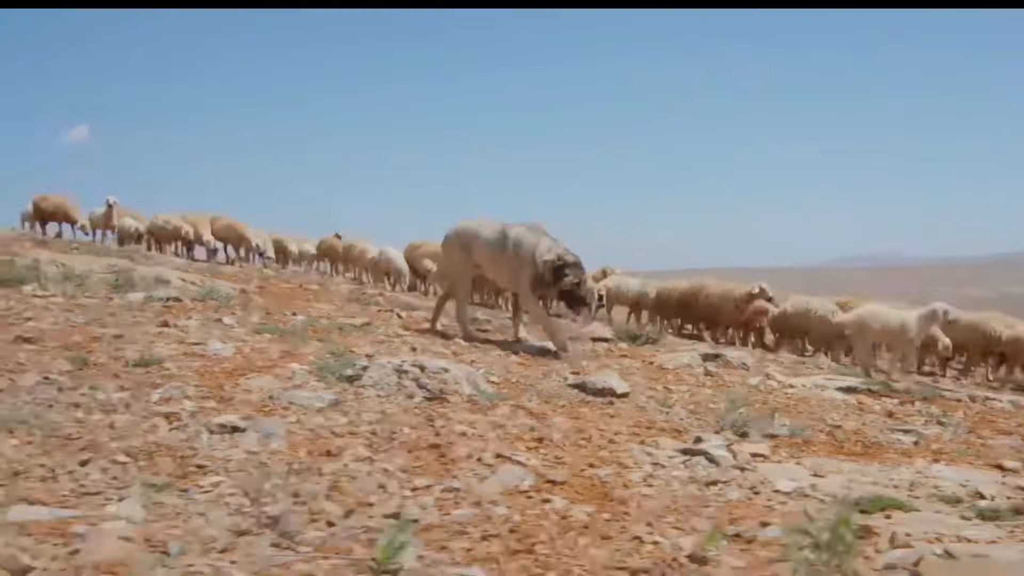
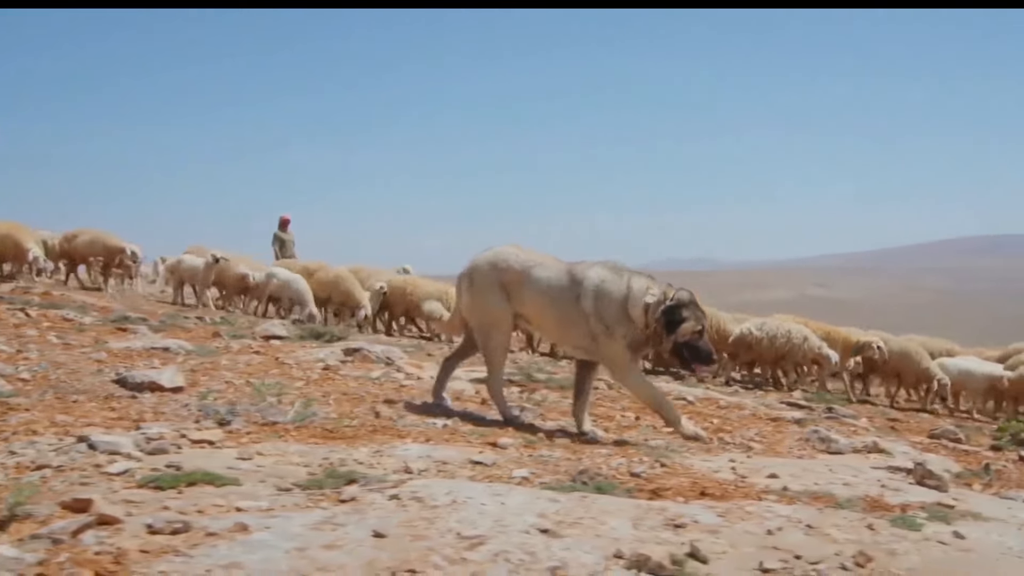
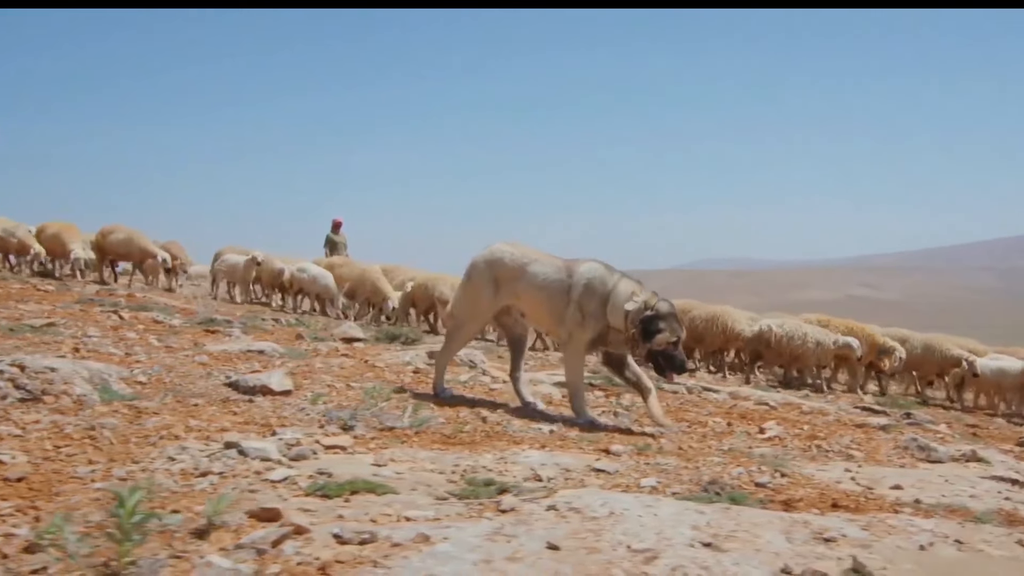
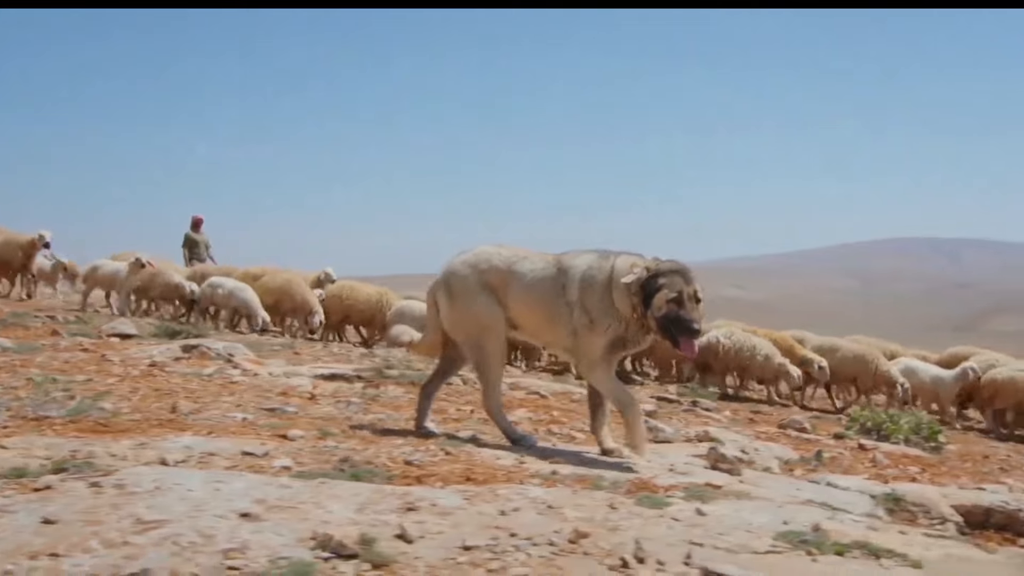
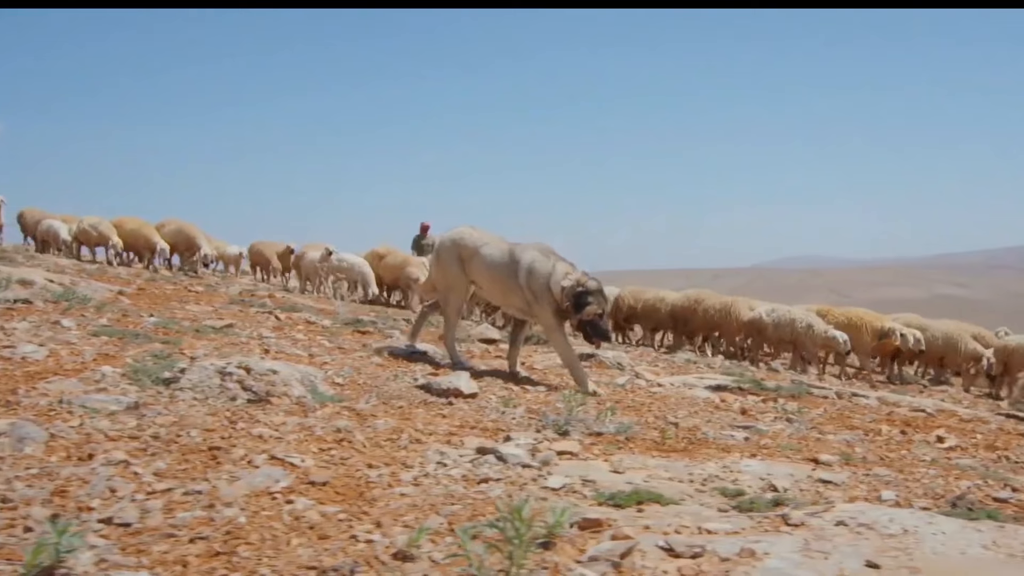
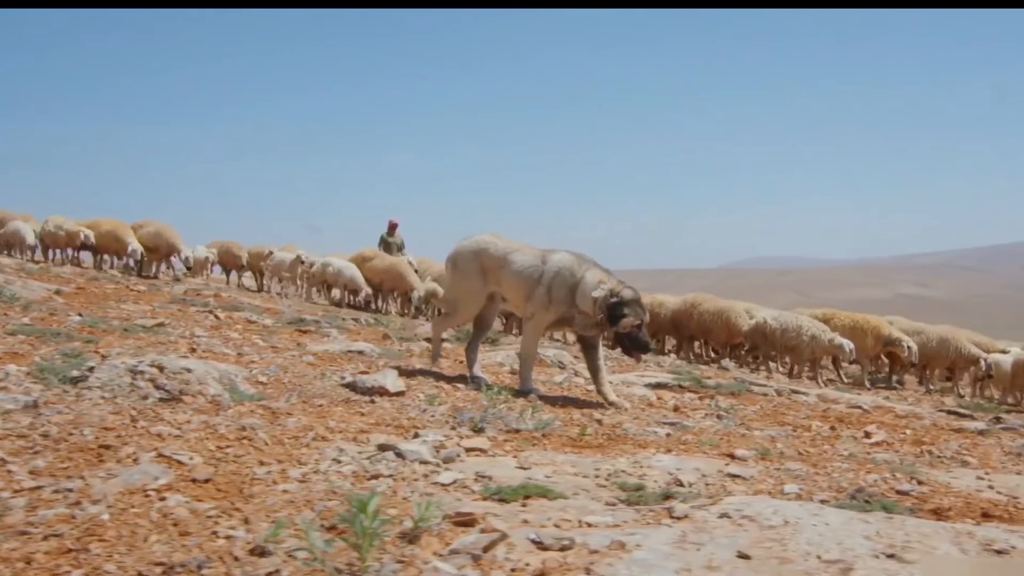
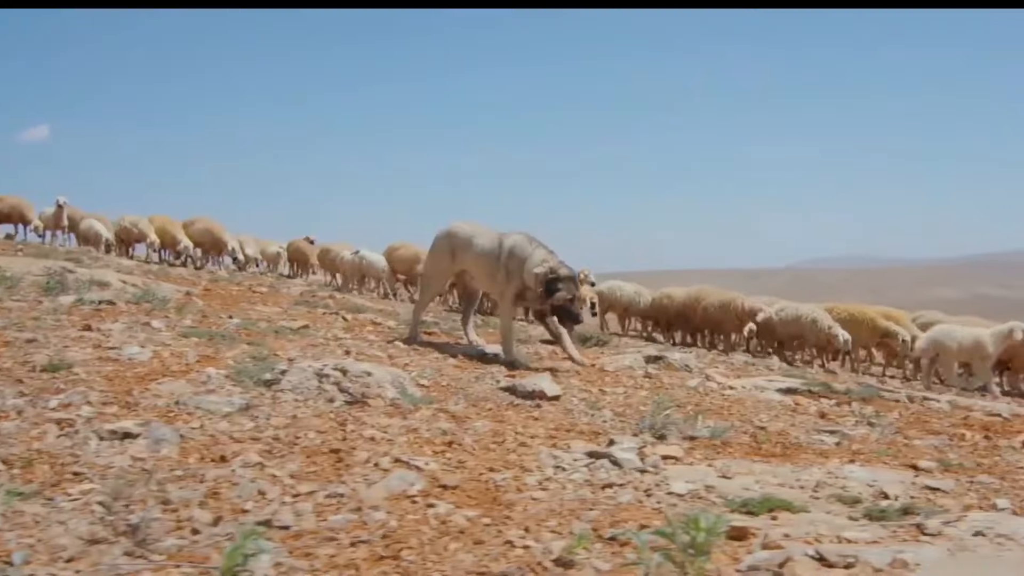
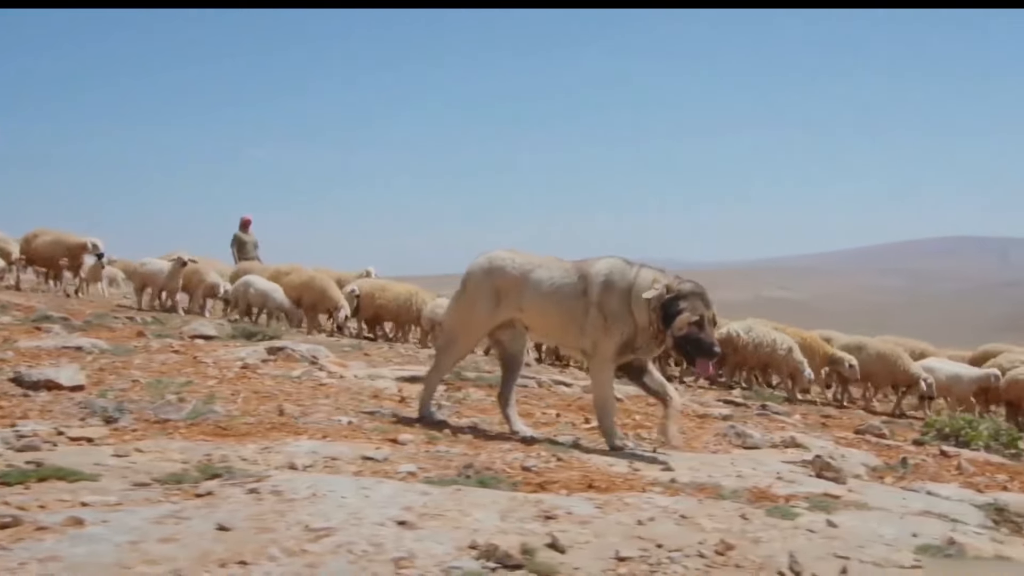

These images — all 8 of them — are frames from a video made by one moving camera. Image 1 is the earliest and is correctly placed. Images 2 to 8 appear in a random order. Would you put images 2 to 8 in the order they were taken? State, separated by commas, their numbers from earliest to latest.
7, 5, 6, 3, 2, 8, 4
